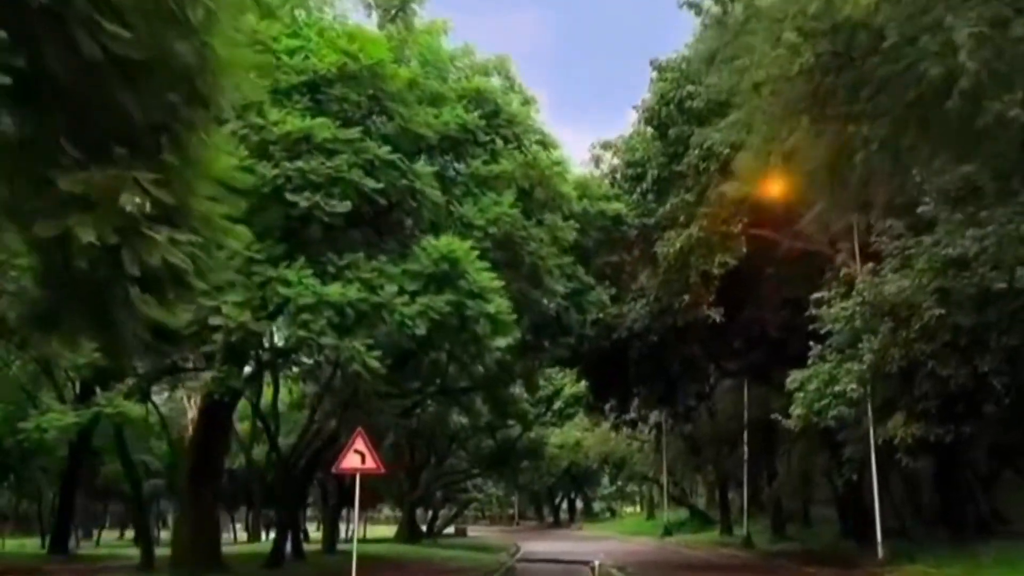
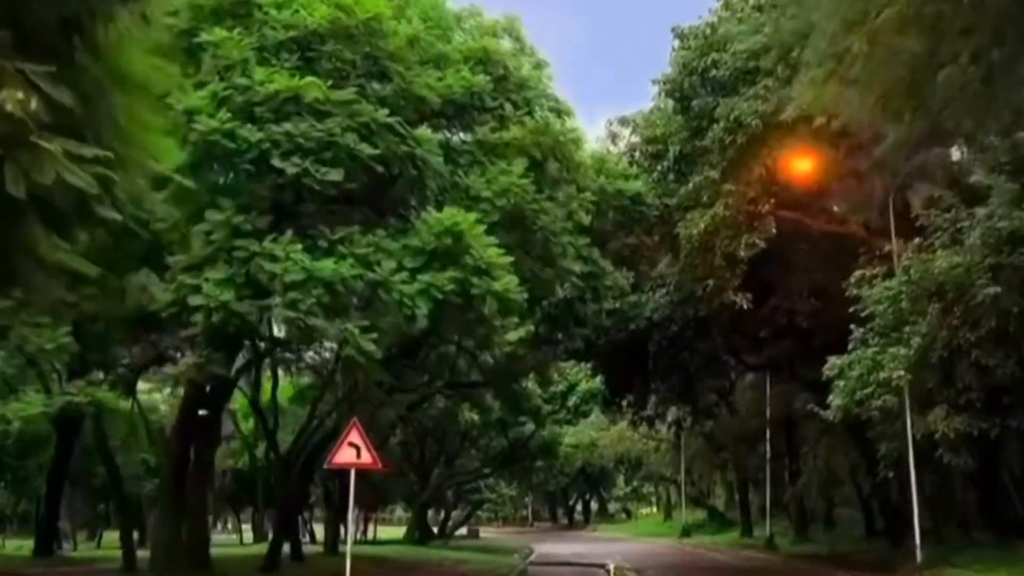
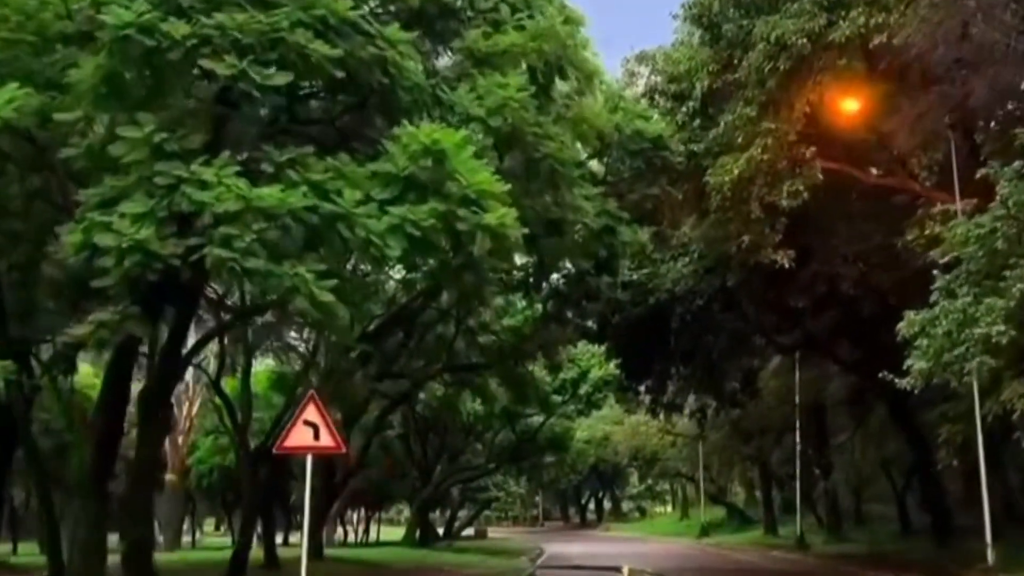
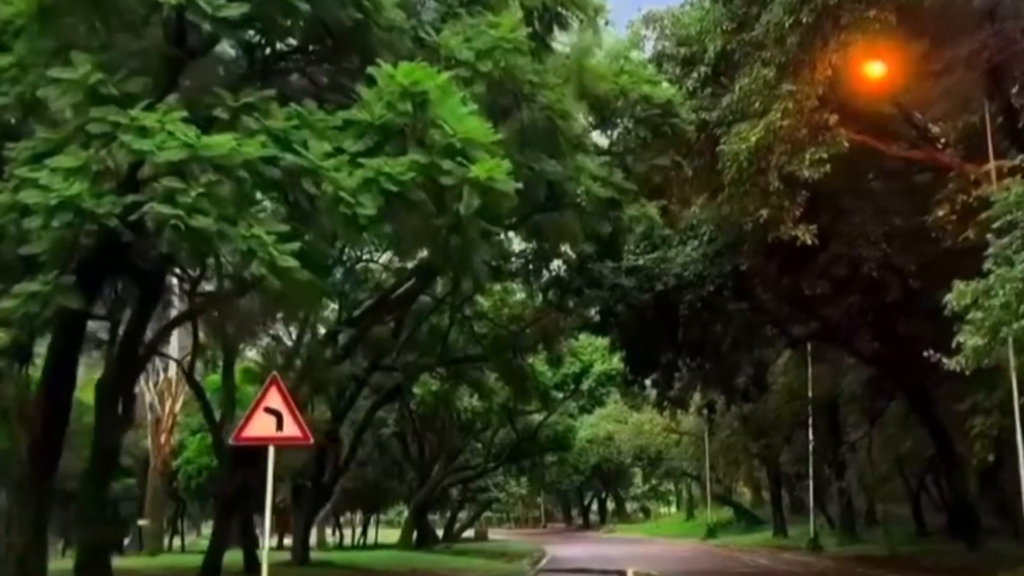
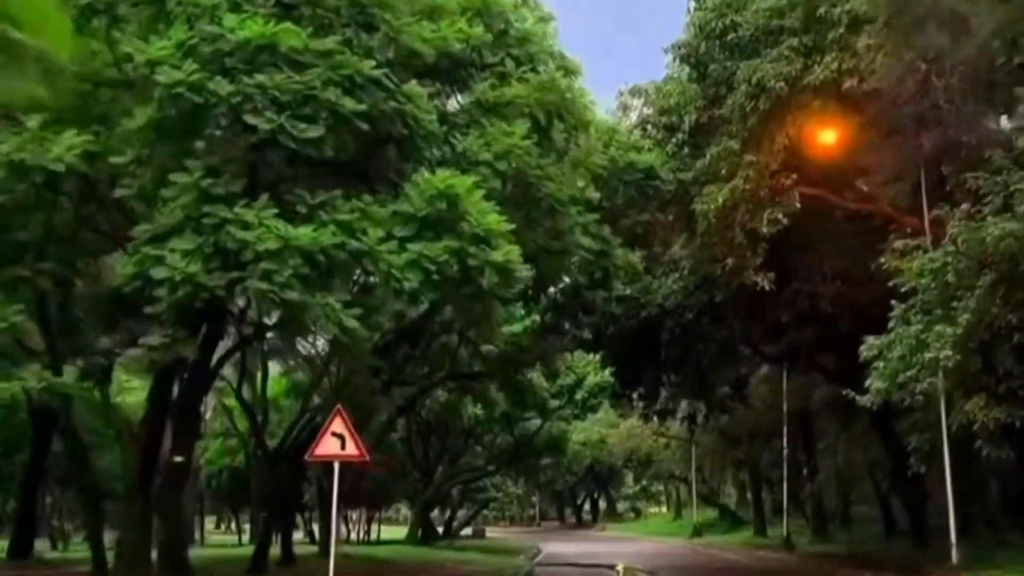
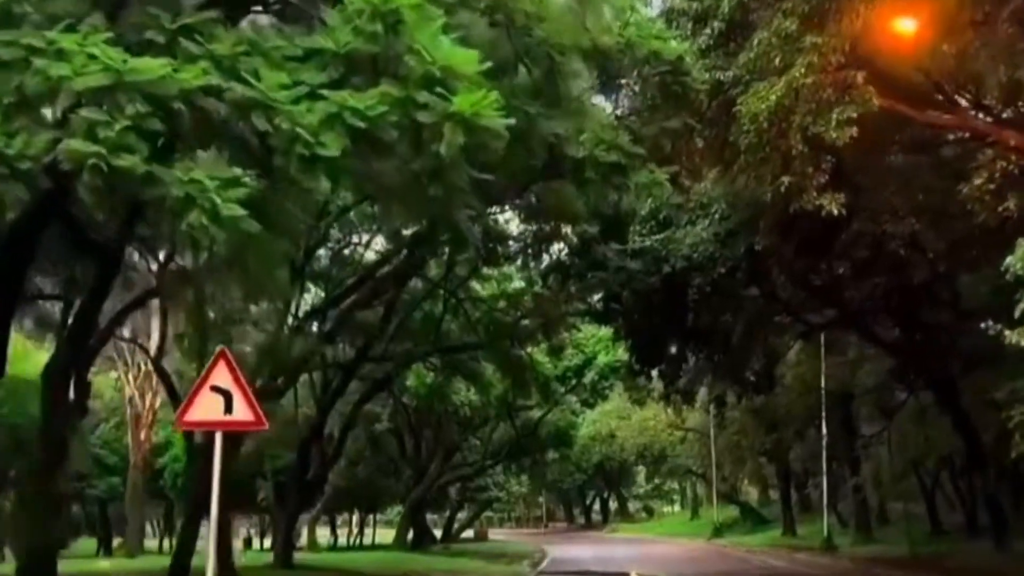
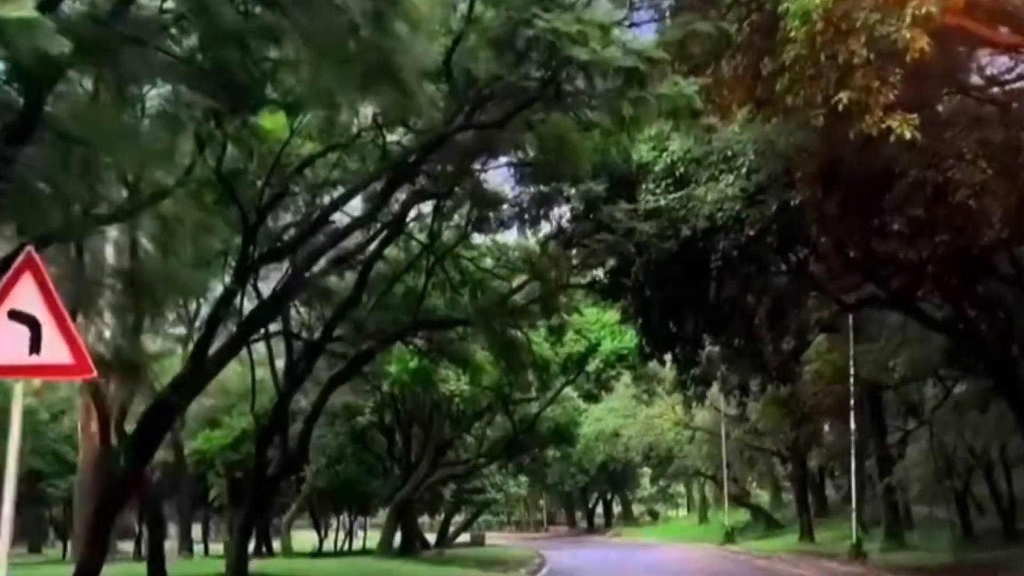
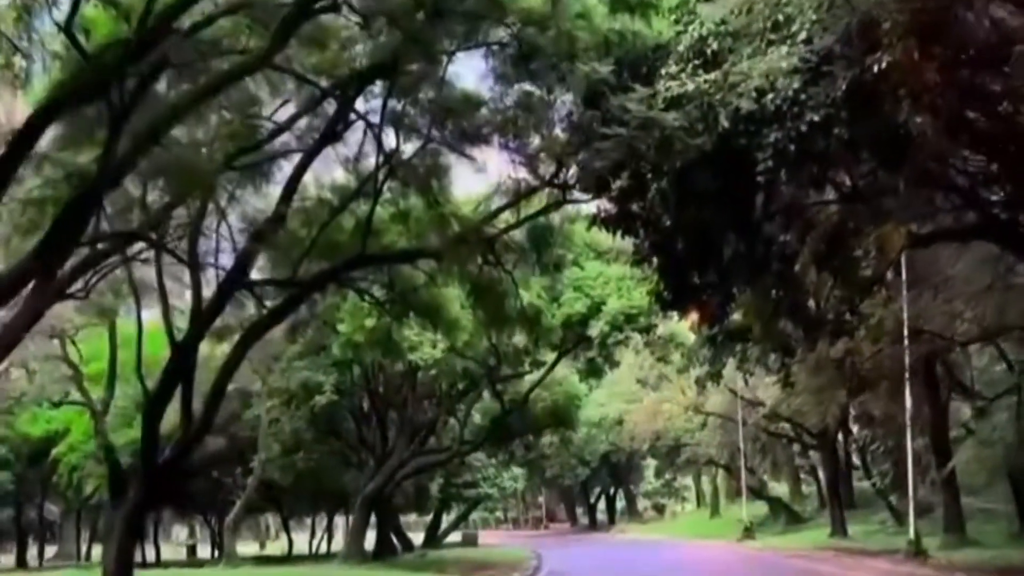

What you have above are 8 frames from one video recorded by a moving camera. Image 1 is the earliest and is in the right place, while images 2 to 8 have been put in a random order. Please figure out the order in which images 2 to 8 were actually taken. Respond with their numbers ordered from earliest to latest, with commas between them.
2, 5, 3, 4, 6, 7, 8
